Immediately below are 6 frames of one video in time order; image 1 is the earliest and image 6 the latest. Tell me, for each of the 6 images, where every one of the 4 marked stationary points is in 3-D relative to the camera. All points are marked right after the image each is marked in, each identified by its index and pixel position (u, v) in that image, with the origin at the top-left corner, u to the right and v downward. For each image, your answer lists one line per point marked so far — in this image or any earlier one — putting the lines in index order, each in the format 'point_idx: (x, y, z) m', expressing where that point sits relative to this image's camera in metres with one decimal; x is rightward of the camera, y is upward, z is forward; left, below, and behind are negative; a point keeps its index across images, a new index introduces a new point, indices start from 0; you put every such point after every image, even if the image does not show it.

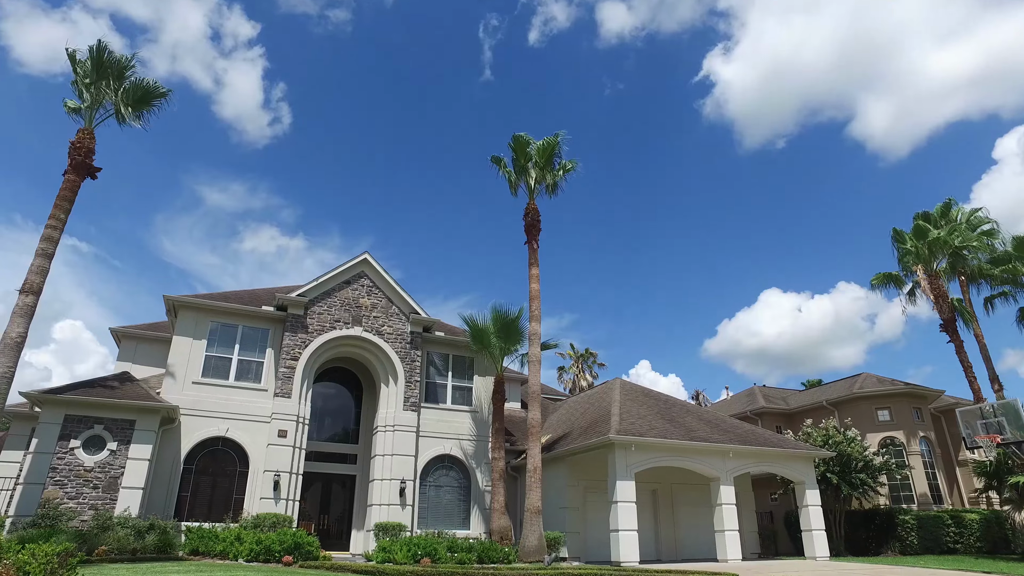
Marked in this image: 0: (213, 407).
0: (-9.0, -3.5, +19.7) m
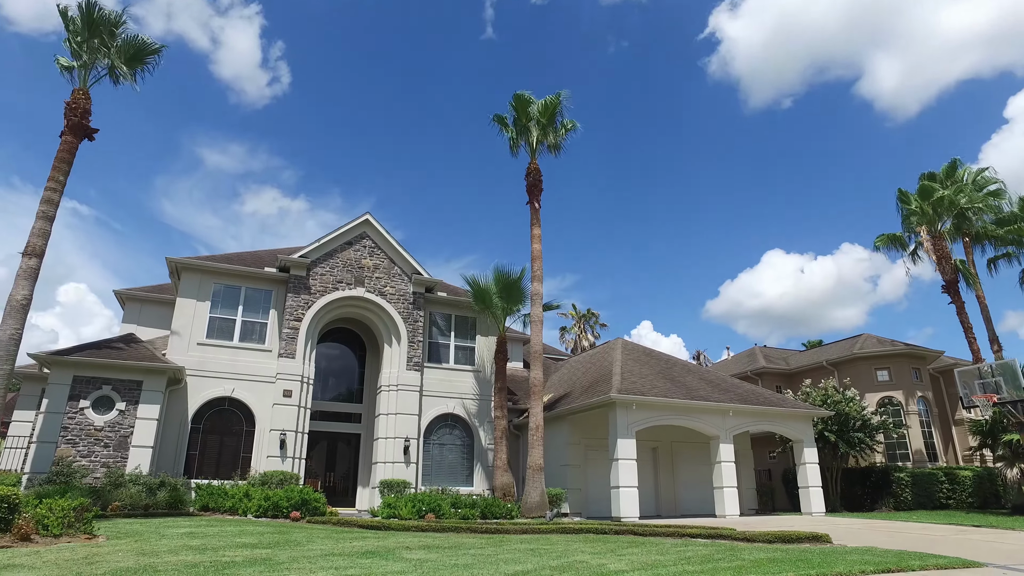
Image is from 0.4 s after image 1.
0: (-8.9, -2.4, +19.9) m
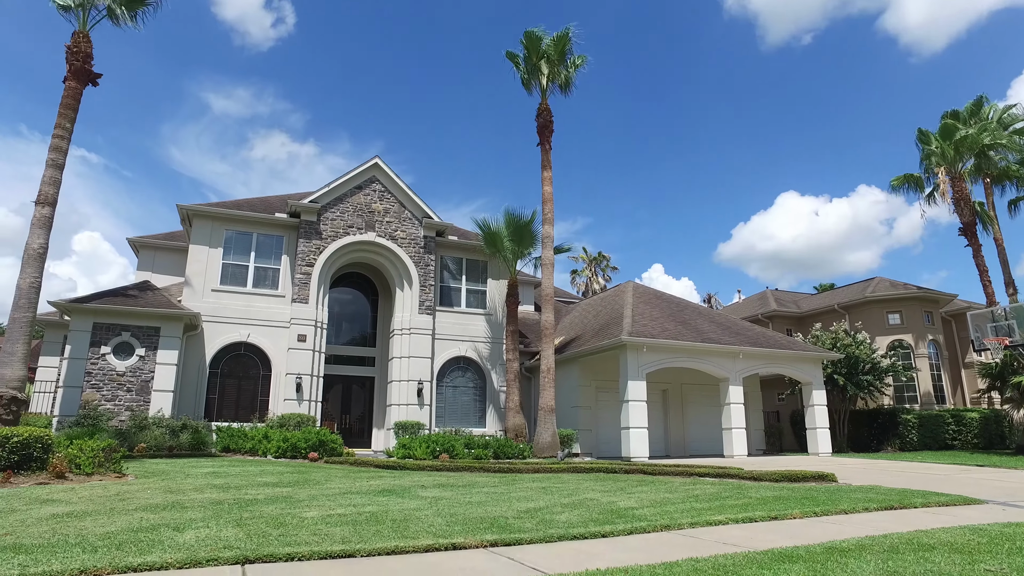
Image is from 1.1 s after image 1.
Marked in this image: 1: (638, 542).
0: (-8.5, -0.8, +20.2) m
1: (+1.2, -2.4, +6.3) m
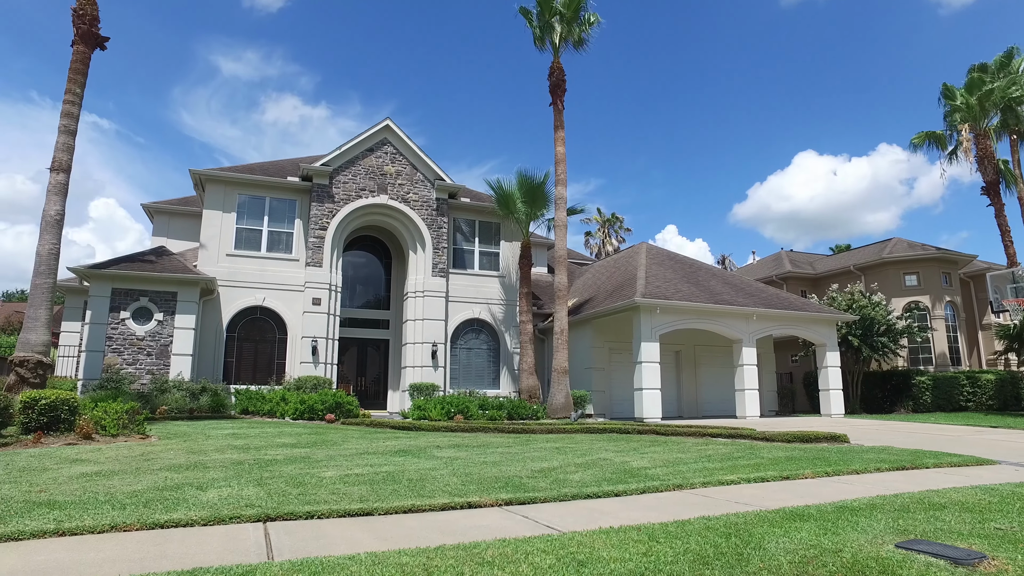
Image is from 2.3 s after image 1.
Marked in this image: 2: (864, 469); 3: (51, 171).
0: (-8.1, +0.3, +20.4) m
1: (+1.3, -2.1, +6.4) m
2: (+4.3, -2.2, +8.1) m
3: (-11.5, +2.9, +16.5) m
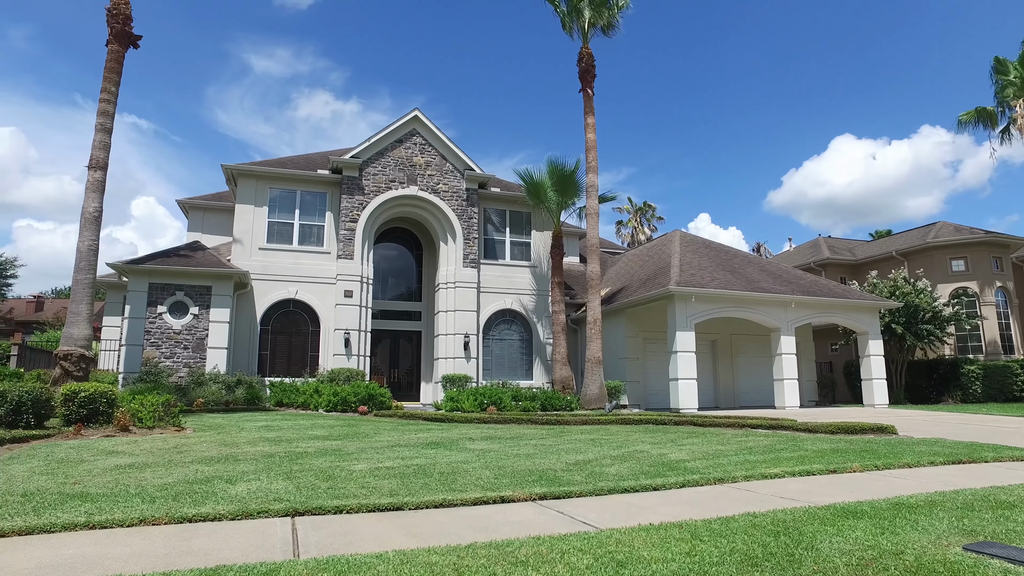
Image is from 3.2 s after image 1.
0: (-7.2, +0.5, +20.5) m
1: (+1.7, -1.9, +6.1) m
2: (+4.7, -2.0, +7.7) m
3: (-10.8, +3.0, +16.7) m
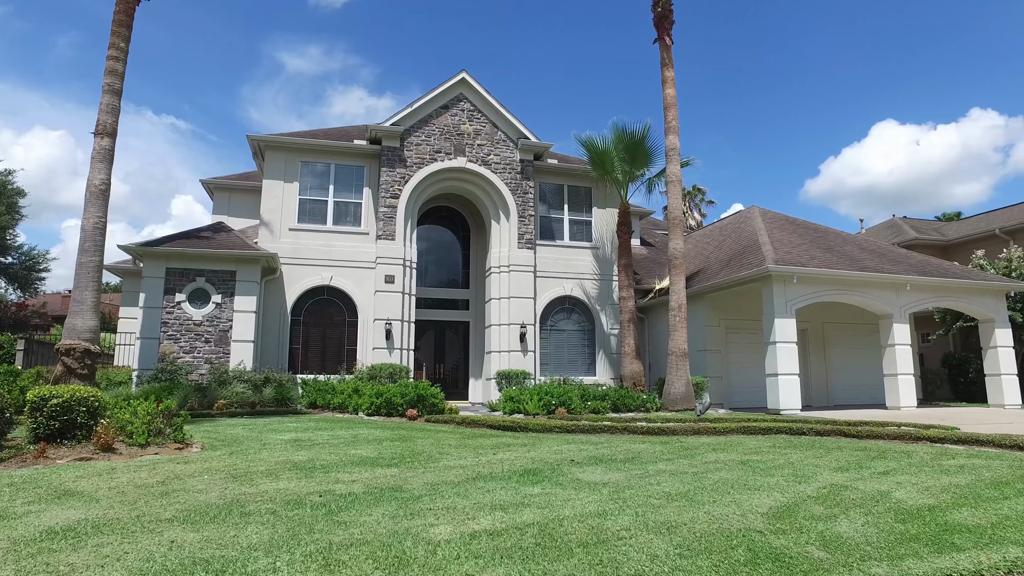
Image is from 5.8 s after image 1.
0: (-5.4, +0.9, +18.1) m
1: (+2.7, -1.6, +3.3) m
2: (+5.9, -1.6, +4.7) m
3: (-9.2, +3.4, +14.5) m
